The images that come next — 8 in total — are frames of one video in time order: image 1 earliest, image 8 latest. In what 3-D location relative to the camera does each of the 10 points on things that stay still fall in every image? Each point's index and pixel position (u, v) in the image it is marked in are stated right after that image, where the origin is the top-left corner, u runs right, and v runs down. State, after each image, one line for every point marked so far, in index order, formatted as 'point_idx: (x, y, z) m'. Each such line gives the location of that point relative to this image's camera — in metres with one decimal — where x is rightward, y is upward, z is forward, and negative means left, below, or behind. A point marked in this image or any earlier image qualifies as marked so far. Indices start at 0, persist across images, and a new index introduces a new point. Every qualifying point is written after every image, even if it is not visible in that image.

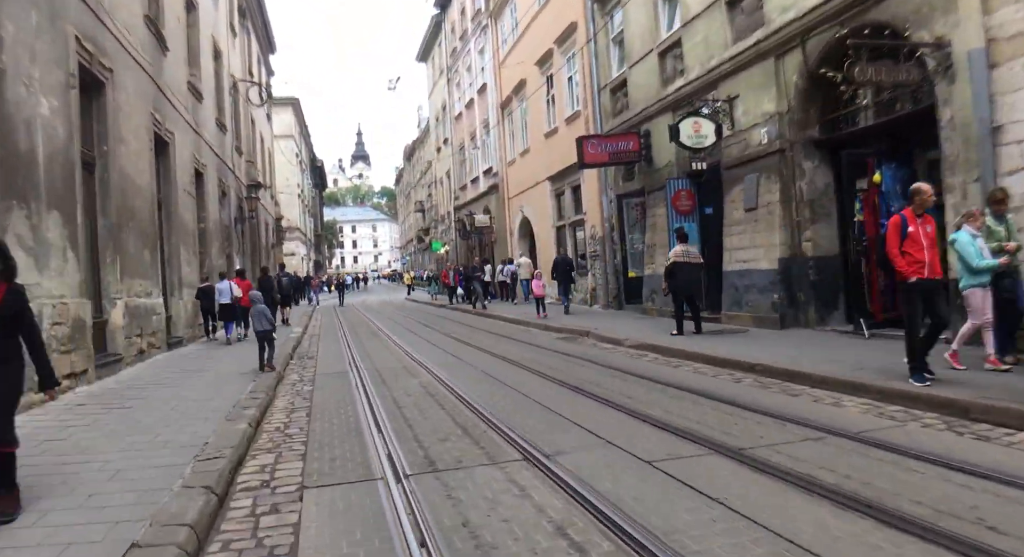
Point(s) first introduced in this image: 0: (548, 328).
0: (+0.9, -0.8, +19.0) m
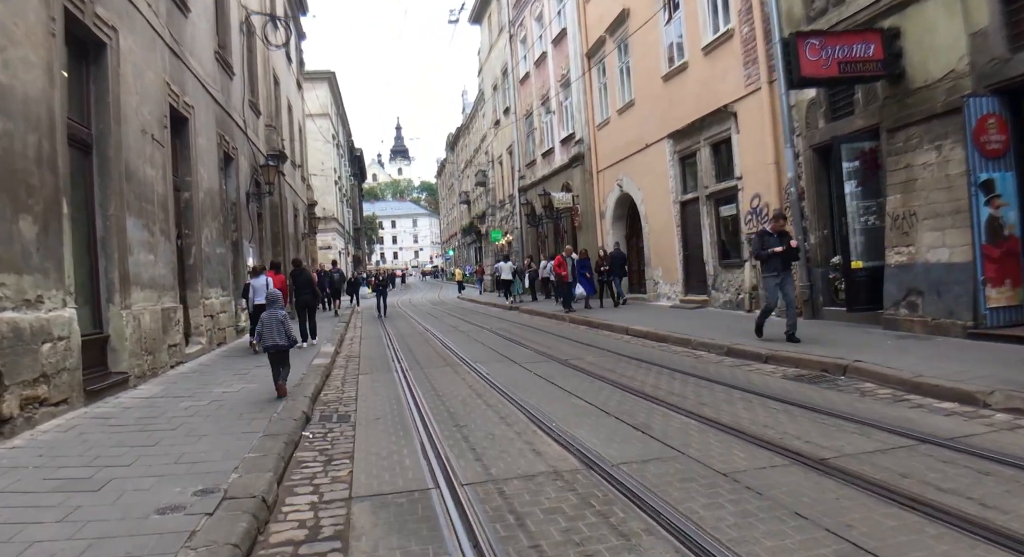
0: (+3.3, -0.7, +13.2) m
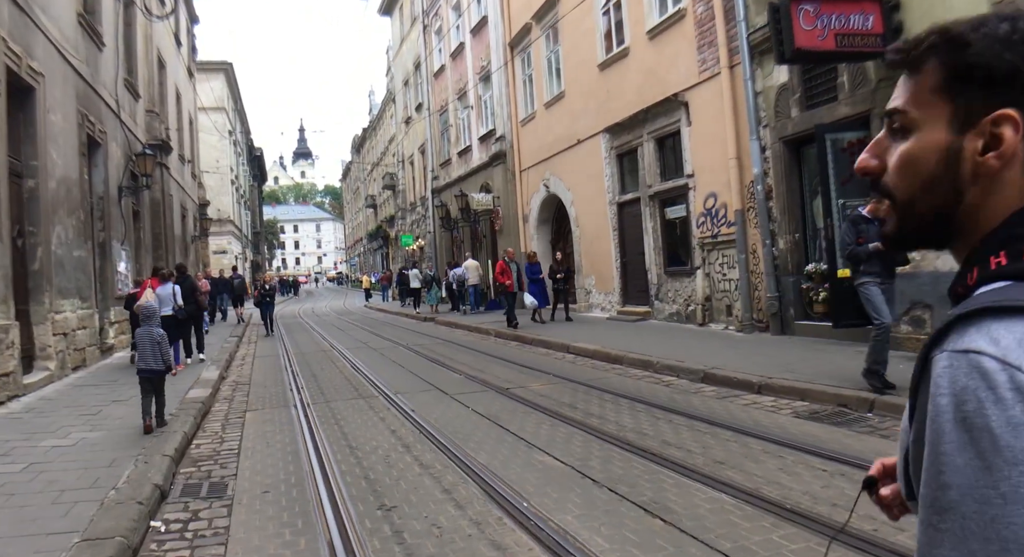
0: (+2.0, -0.9, +11.7) m
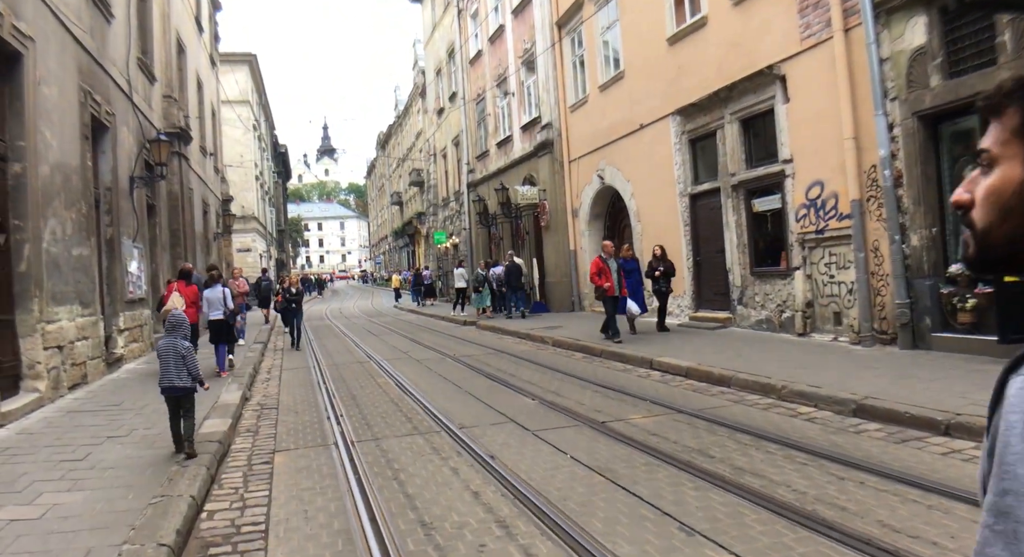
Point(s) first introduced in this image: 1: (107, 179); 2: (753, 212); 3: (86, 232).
0: (+2.9, -0.9, +10.0) m
1: (-6.2, +1.5, +10.5) m
2: (+3.8, +1.0, +10.7) m
3: (-5.4, +0.6, +8.6) m
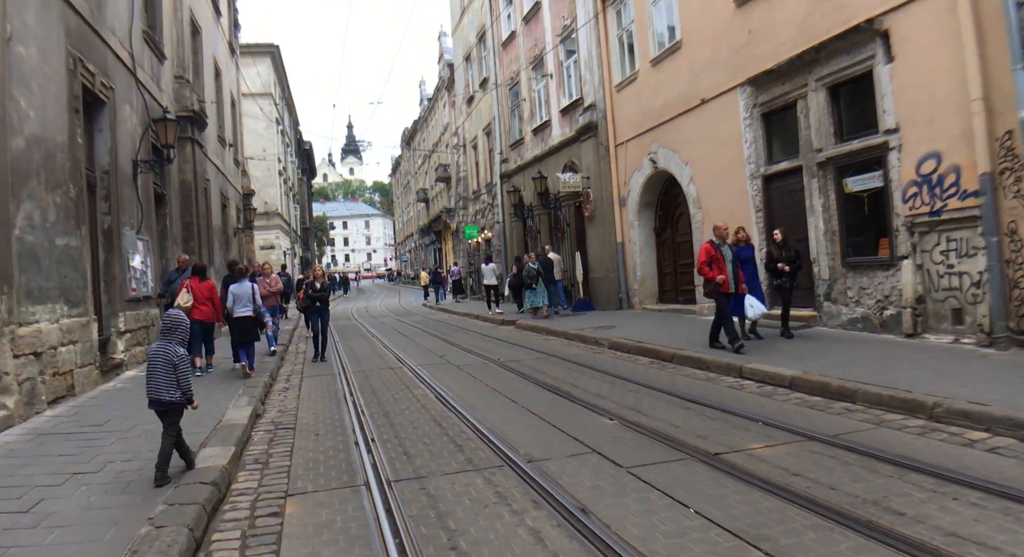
0: (+3.6, -0.8, +8.6) m
1: (-5.5, +1.6, +9.4) m
2: (+4.4, +1.1, +9.2) m
3: (-4.7, +0.6, +7.5) m
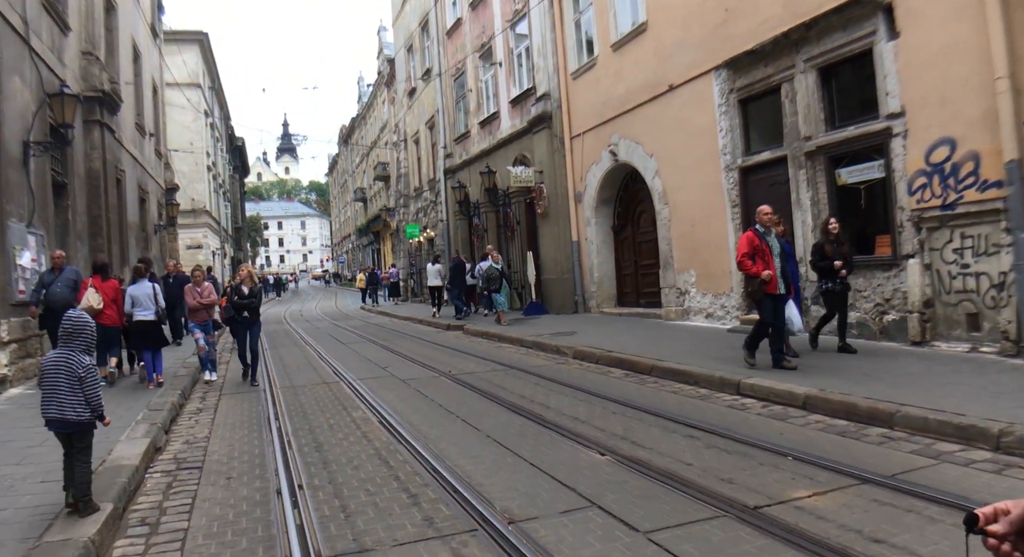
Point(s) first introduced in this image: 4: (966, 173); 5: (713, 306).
0: (+3.2, -0.8, +7.7) m
1: (-6.0, +1.6, +7.7) m
2: (+3.9, +1.1, +8.4) m
3: (-5.1, +0.6, +5.8) m
4: (+4.5, +1.0, +6.8) m
5: (+3.1, -0.4, +10.7) m
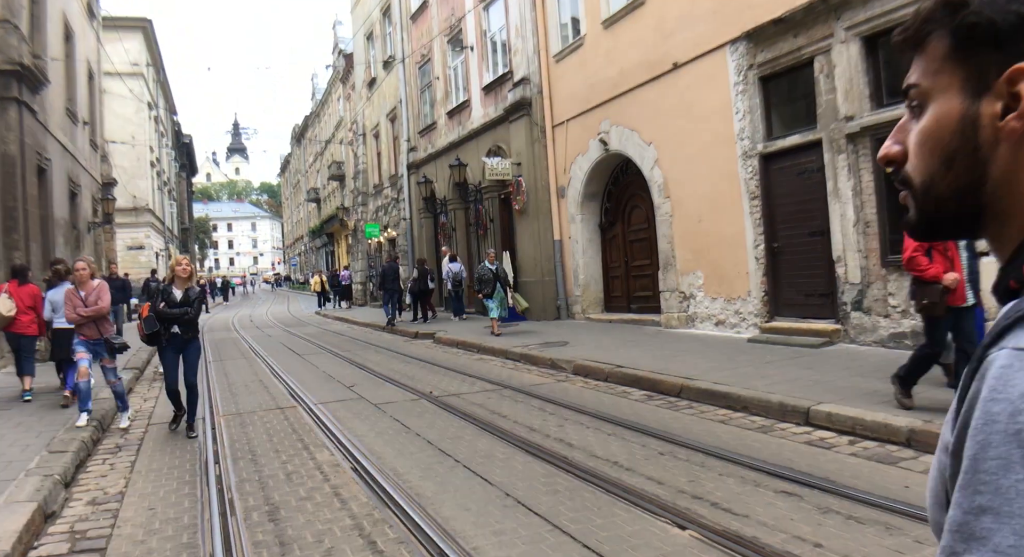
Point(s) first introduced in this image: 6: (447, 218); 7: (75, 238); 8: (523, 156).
0: (+3.2, -0.8, +6.5) m
1: (-6.0, +1.5, +5.9) m
2: (+3.9, +1.1, +7.2) m
3: (-4.9, +0.6, +4.1) m
4: (+4.6, +1.0, +5.6) m
5: (+2.9, -0.5, +9.5) m
6: (-1.7, +1.6, +18.4) m
7: (-11.3, +1.0, +17.6) m
8: (+0.2, +2.5, +14.1) m
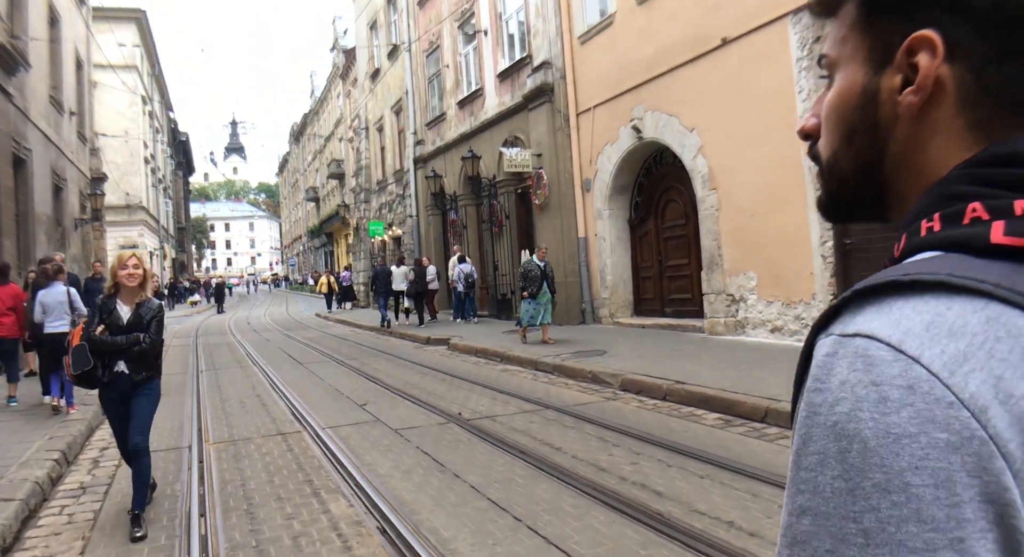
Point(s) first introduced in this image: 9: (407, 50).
0: (+3.6, -0.8, +5.4) m
1: (-5.6, +1.5, +4.8) m
2: (+4.3, +1.1, +6.1) m
3: (-4.5, +0.6, +3.0) m
4: (+5.0, +1.0, +4.6) m
5: (+3.3, -0.5, +8.4) m
6: (-1.4, +1.6, +17.3) m
7: (-10.9, +1.0, +16.4) m
8: (+0.6, +2.5, +13.0) m
9: (-3.1, +6.7, +19.9) m
